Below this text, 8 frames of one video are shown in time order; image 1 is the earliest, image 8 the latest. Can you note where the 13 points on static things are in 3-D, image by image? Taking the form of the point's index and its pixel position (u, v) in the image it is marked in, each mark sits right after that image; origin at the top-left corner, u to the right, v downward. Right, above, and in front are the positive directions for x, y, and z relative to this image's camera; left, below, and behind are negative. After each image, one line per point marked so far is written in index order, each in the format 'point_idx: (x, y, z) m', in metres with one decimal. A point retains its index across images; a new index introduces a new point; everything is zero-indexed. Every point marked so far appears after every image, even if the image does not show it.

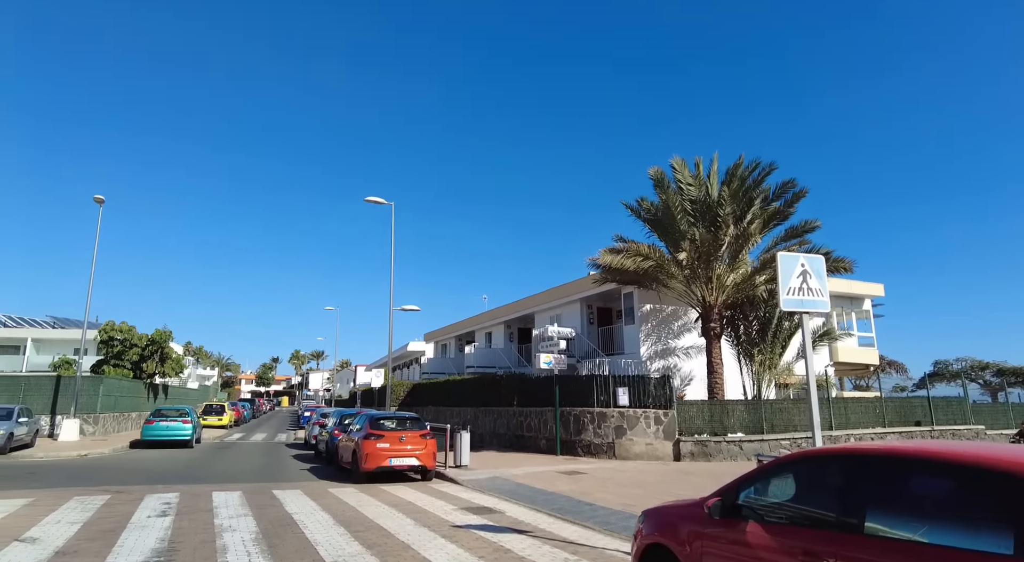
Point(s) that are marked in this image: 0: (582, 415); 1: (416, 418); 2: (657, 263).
0: (+2.1, -4.1, +18.6) m
1: (-2.4, -3.4, +15.1) m
2: (+4.4, +0.5, +18.4) m
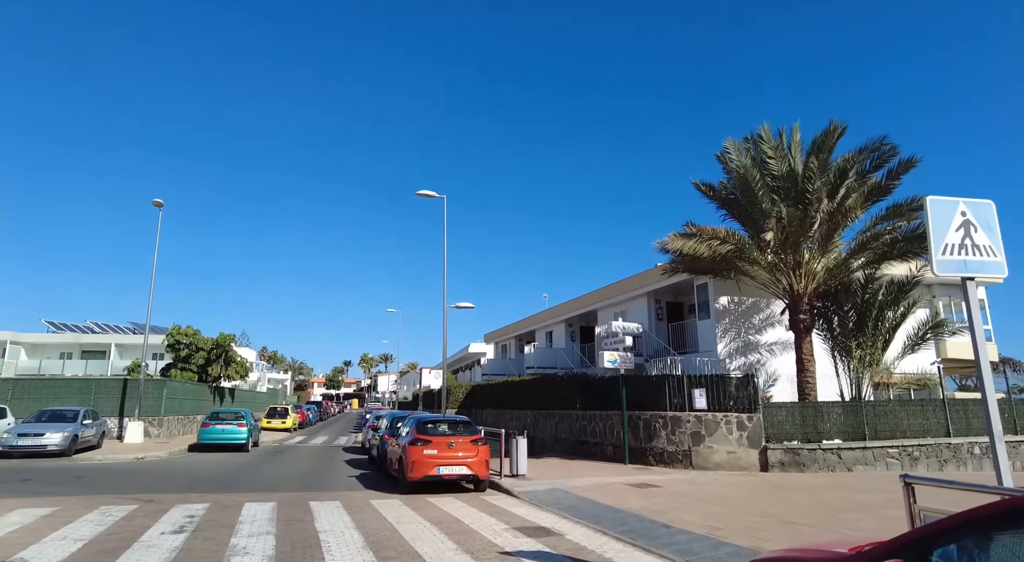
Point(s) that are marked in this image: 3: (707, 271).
0: (+3.8, -3.8, +16.7) m
1: (-1.0, -3.2, +13.7) m
2: (+5.9, +0.9, +16.3) m
3: (+5.8, +0.3, +18.2) m
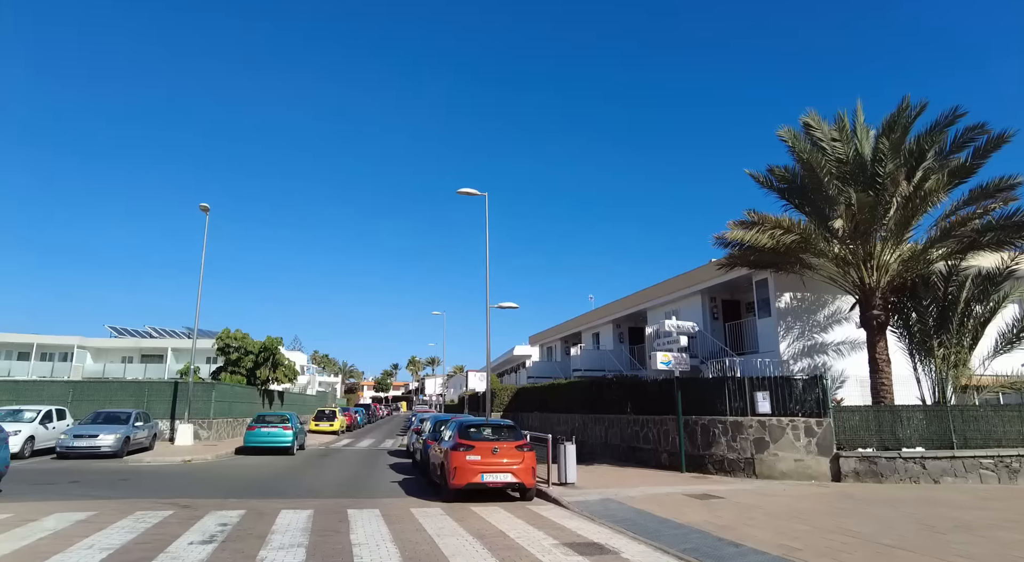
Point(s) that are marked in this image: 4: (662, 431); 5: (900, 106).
0: (+5.1, -3.7, +15.6) m
1: (0.0, -3.1, +13.0) m
2: (+7.1, +1.0, +15.0) m
3: (+7.0, +0.5, +17.0) m
4: (+4.2, -4.2, +17.3) m
5: (+9.0, +4.0, +14.2) m
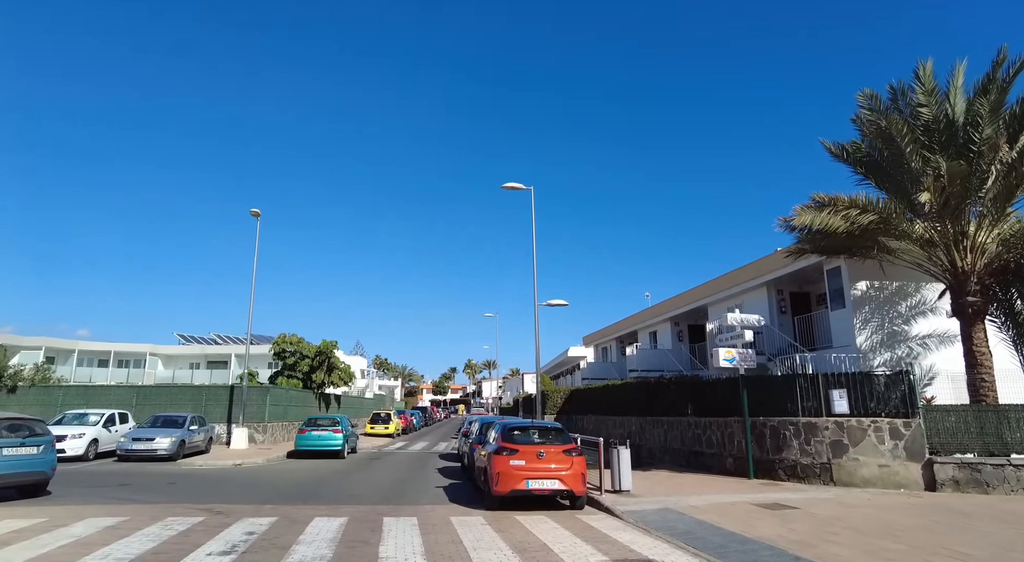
0: (+6.2, -3.4, +14.2) m
1: (+0.9, -2.9, +12.0) m
2: (+8.1, +1.4, +13.5) m
3: (+8.2, +0.8, +15.4) m
4: (+5.5, -4.0, +15.9) m
5: (+9.8, +4.4, +12.5) m
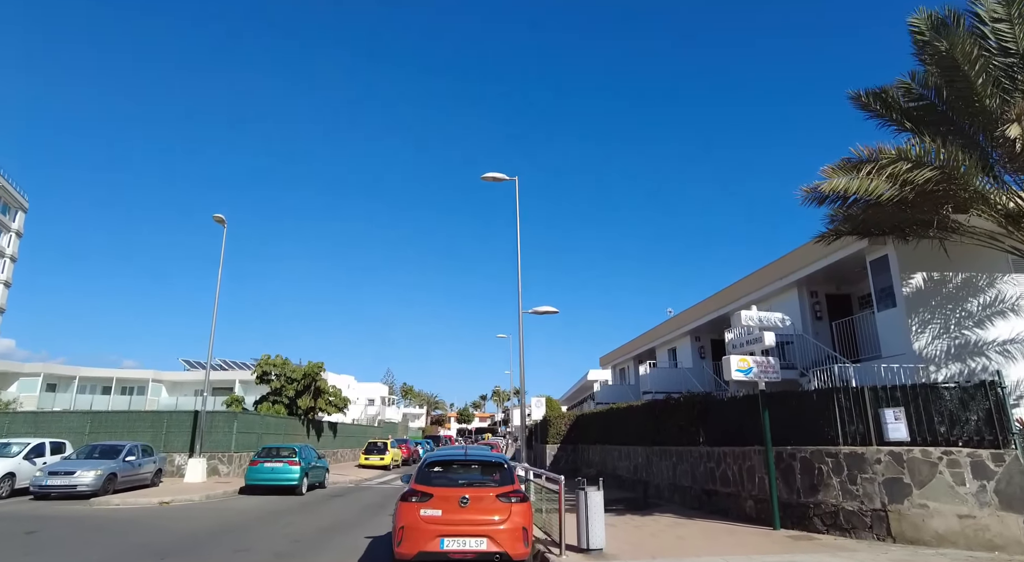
0: (+5.2, -3.1, +10.6) m
1: (-0.2, -2.6, +8.7) m
2: (+7.0, +1.7, +10.0) m
3: (+7.2, +1.1, +11.9) m
4: (+4.7, -3.7, +12.3) m
5: (+8.6, +4.8, +9.0) m
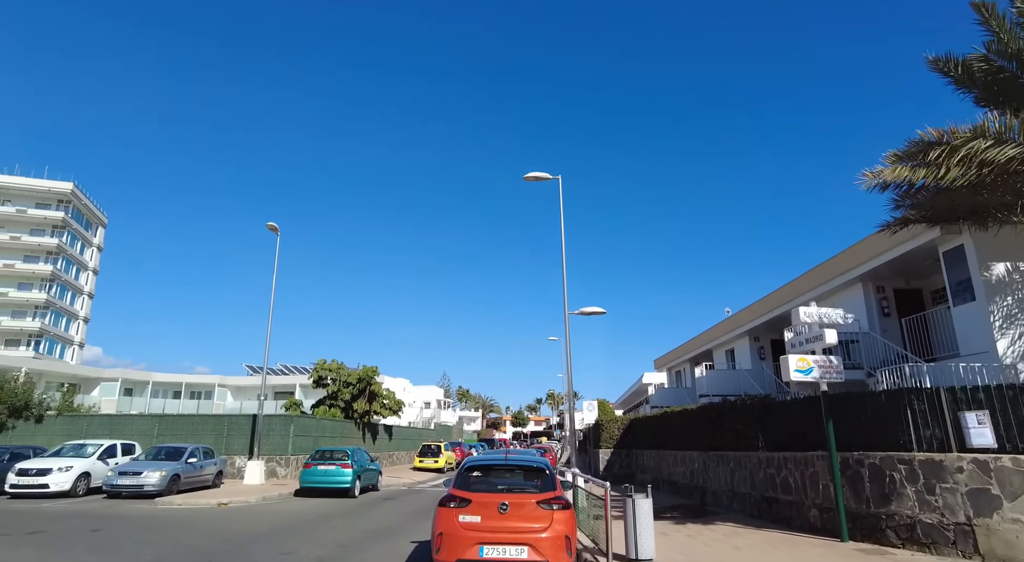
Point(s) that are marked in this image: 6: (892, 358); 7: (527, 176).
0: (+6.0, -3.0, +9.8) m
1: (+0.4, -2.6, +8.4) m
2: (+7.6, +1.9, +9.1) m
3: (+8.0, +1.2, +10.9) m
4: (+5.6, -3.6, +11.6) m
5: (+9.1, +5.0, +8.0) m
6: (+9.3, -1.9, +15.0) m
7: (+0.5, +3.3, +19.3) m
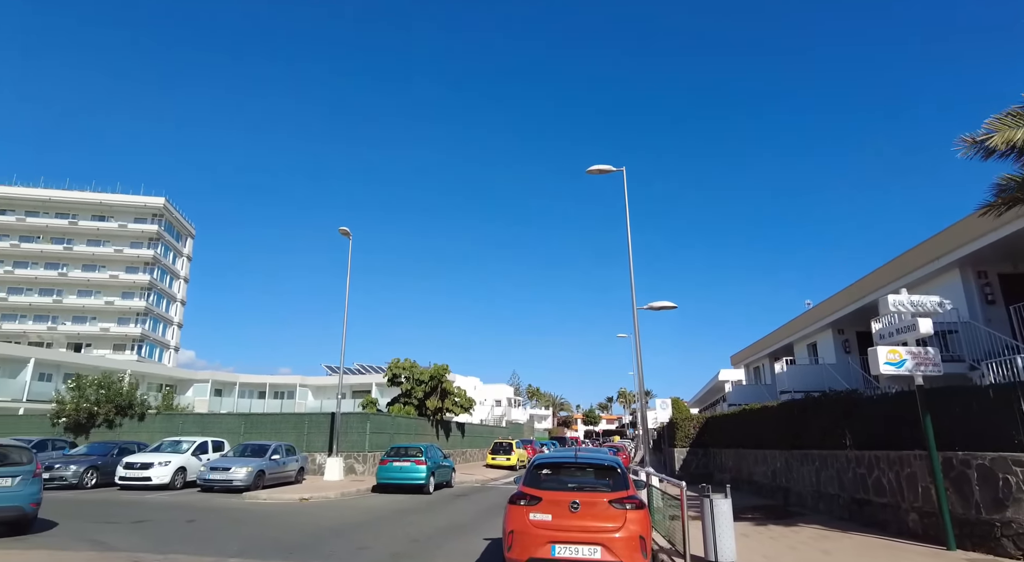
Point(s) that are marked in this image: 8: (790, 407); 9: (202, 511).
0: (+7.0, -2.7, +8.9) m
1: (+1.4, -2.5, +8.2) m
2: (+8.4, +2.2, +8.0) m
3: (+9.1, +1.5, +9.8) m
4: (+6.8, -3.4, +10.8) m
5: (+9.7, +5.3, +6.8) m
6: (+10.9, -1.5, +13.8) m
7: (+2.5, +3.4, +19.0) m
8: (+7.4, -3.4, +16.4) m
9: (-7.1, -5.3, +14.0) m
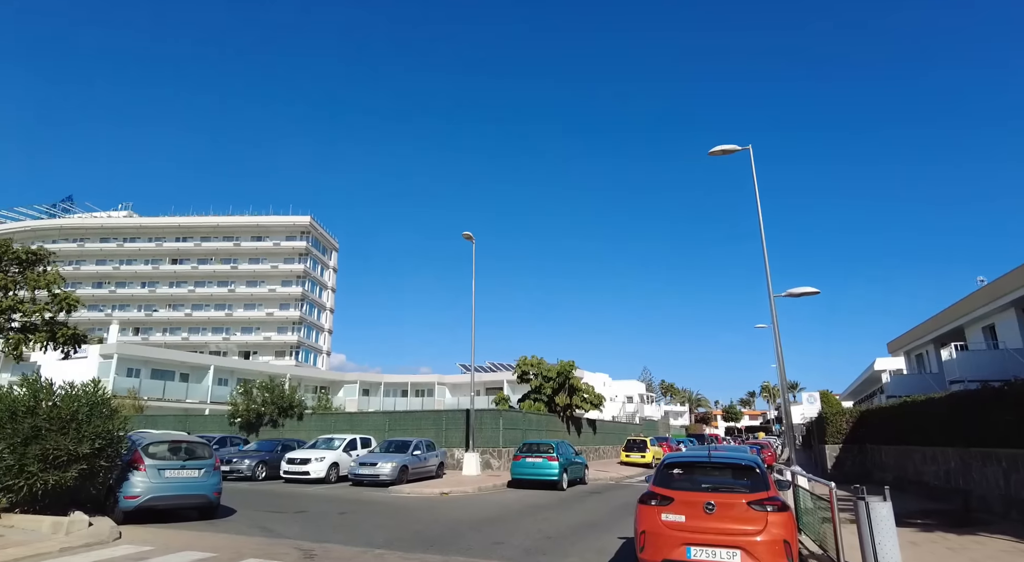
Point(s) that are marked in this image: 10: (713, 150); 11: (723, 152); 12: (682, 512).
0: (+8.7, -2.3, +7.3) m
1: (+3.0, -2.3, +7.7) m
2: (+9.6, +2.7, +6.1) m
3: (+10.6, +2.1, +7.7) m
4: (+8.9, -2.9, +9.1) m
5: (+10.4, +5.9, +4.6) m
6: (+13.4, -0.8, +11.2) m
7: (+6.0, +3.8, +18.1) m
8: (+10.7, -2.8, +14.5) m
9: (-3.9, -5.5, +15.1) m
10: (+5.9, +3.7, +17.9) m
11: (+6.1, +3.7, +17.6) m
12: (+2.0, -2.7, +7.2) m
